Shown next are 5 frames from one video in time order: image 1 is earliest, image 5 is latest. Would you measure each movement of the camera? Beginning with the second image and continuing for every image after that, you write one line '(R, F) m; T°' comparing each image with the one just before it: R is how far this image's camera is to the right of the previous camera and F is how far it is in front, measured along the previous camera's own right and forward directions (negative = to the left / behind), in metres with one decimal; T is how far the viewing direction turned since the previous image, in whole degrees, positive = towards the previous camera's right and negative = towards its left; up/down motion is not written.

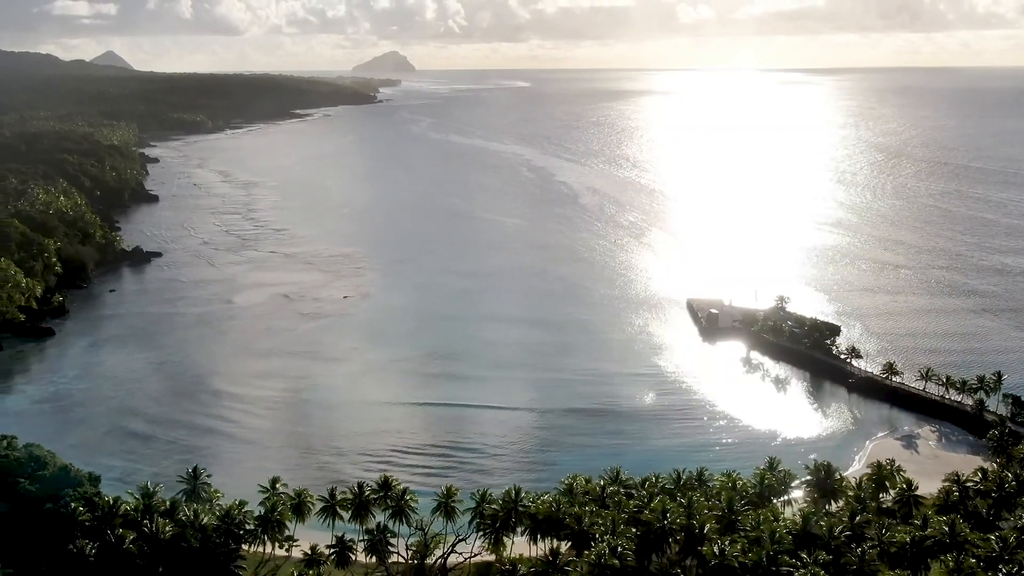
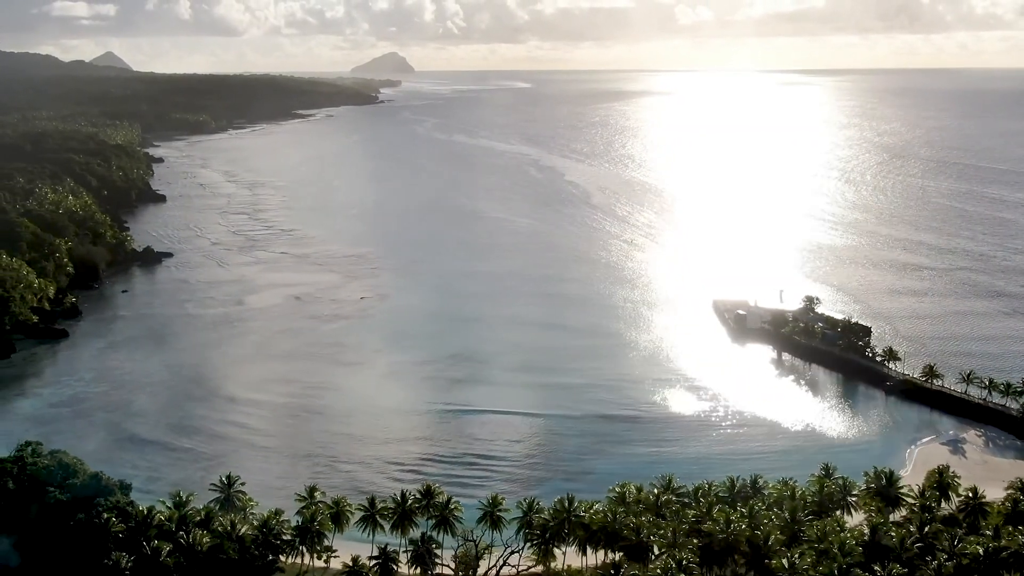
(-1.0, +0.7) m; 0°
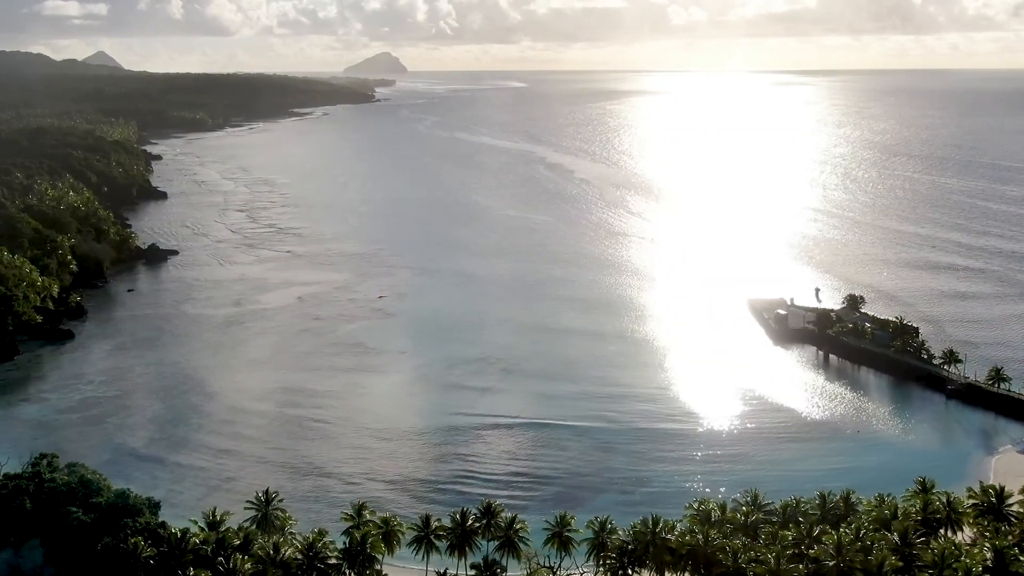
(-1.4, +1.6) m; 0°
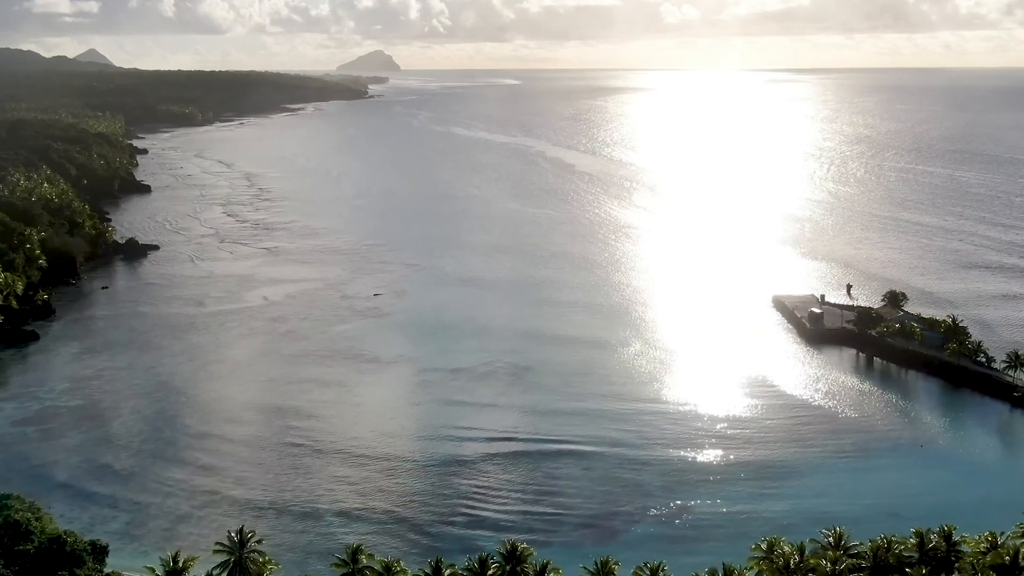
(-0.5, +2.8) m; 0°
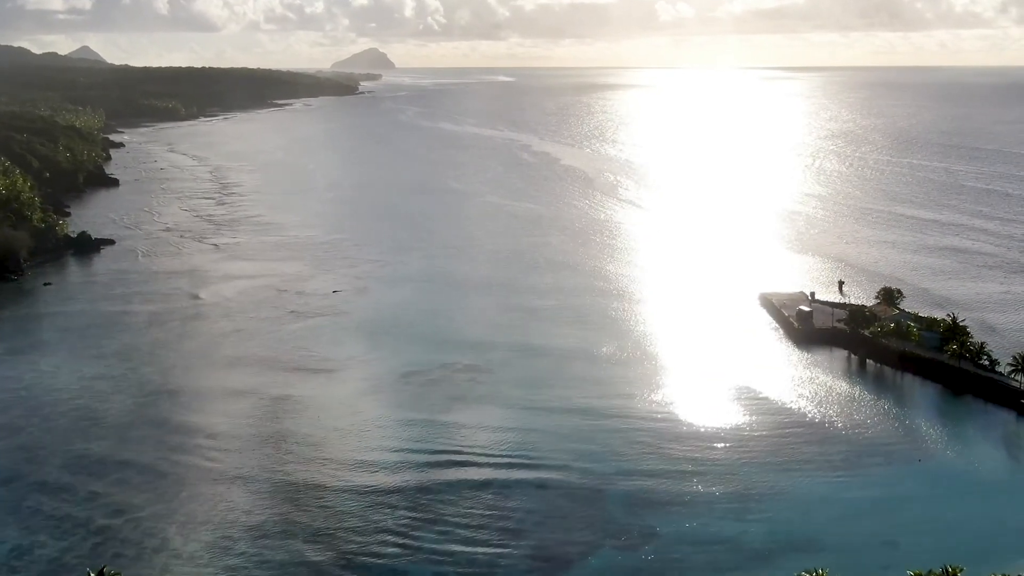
(+1.0, +2.2) m; 0°
